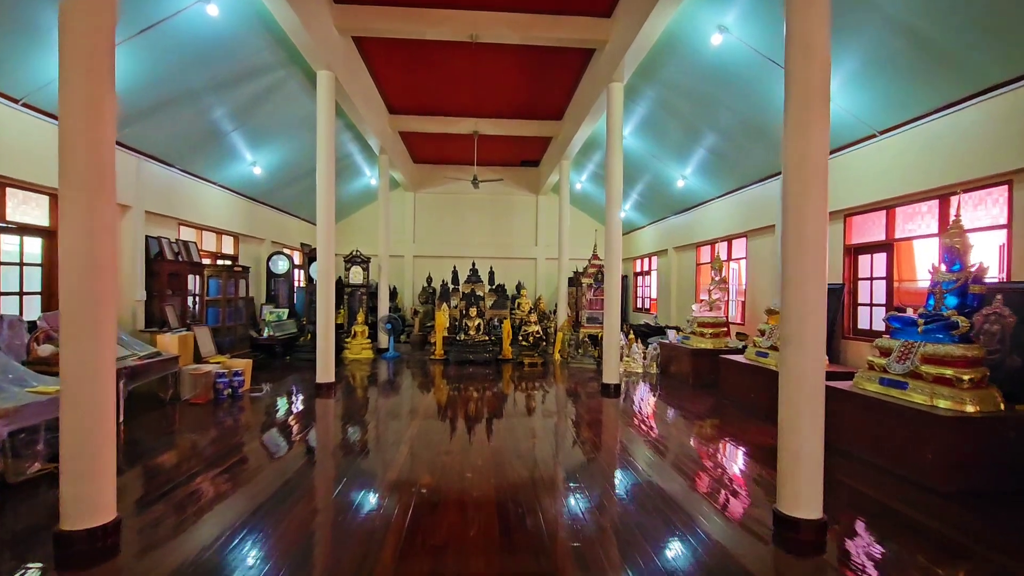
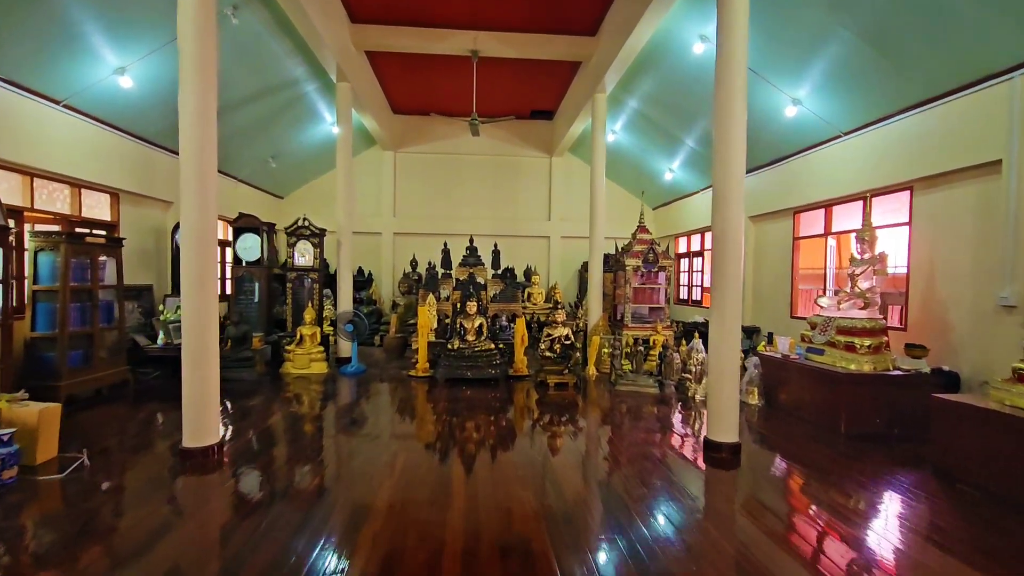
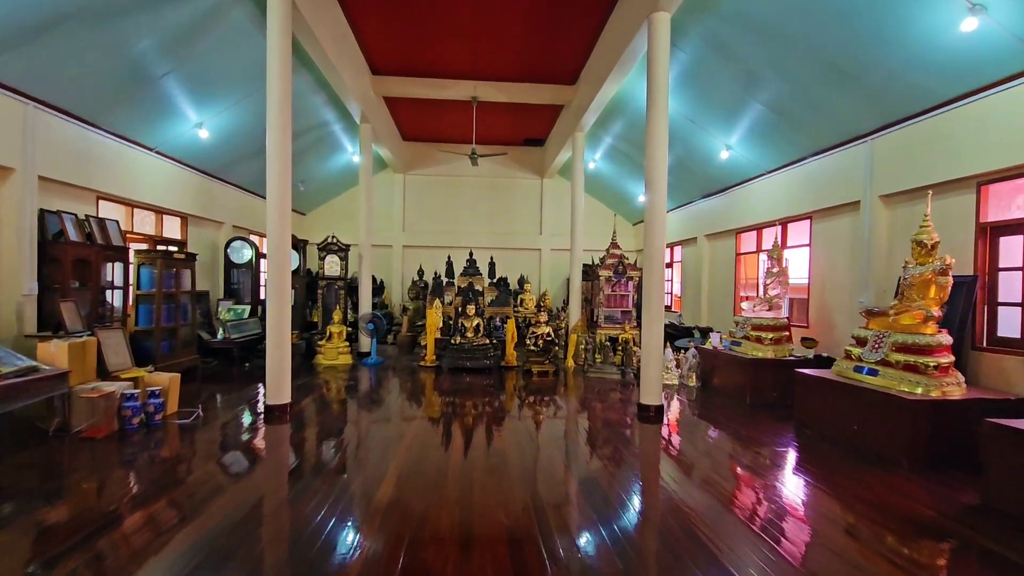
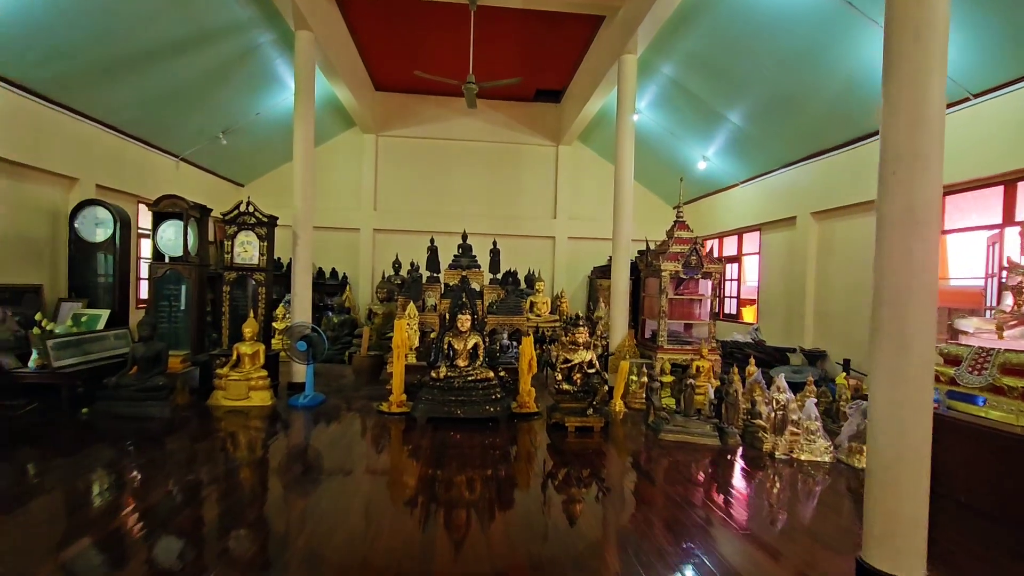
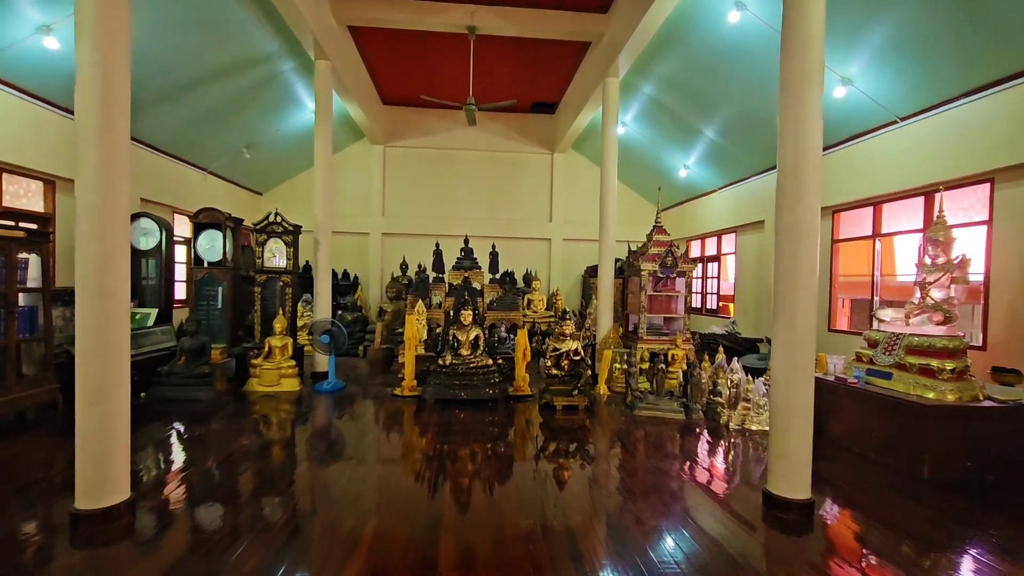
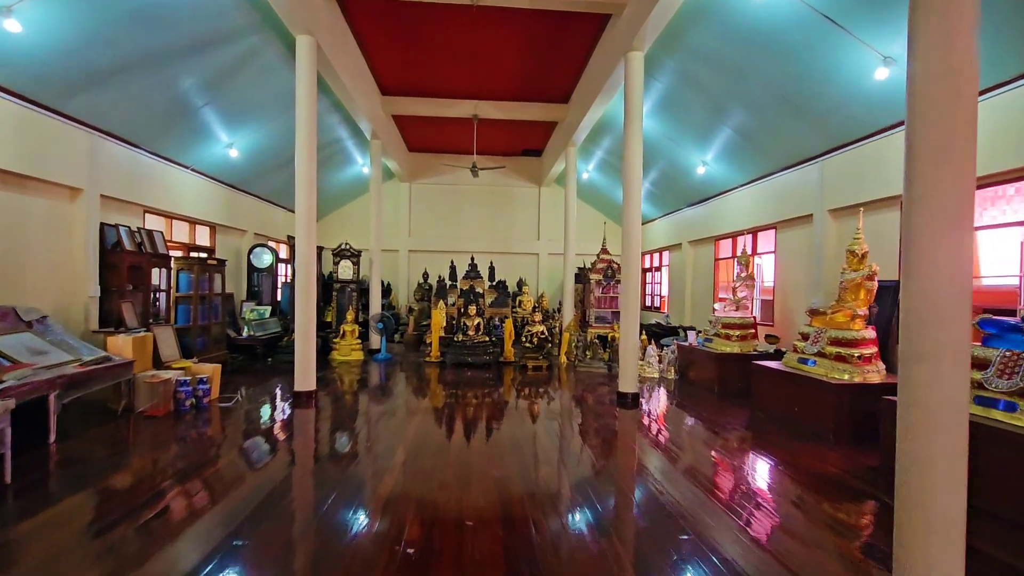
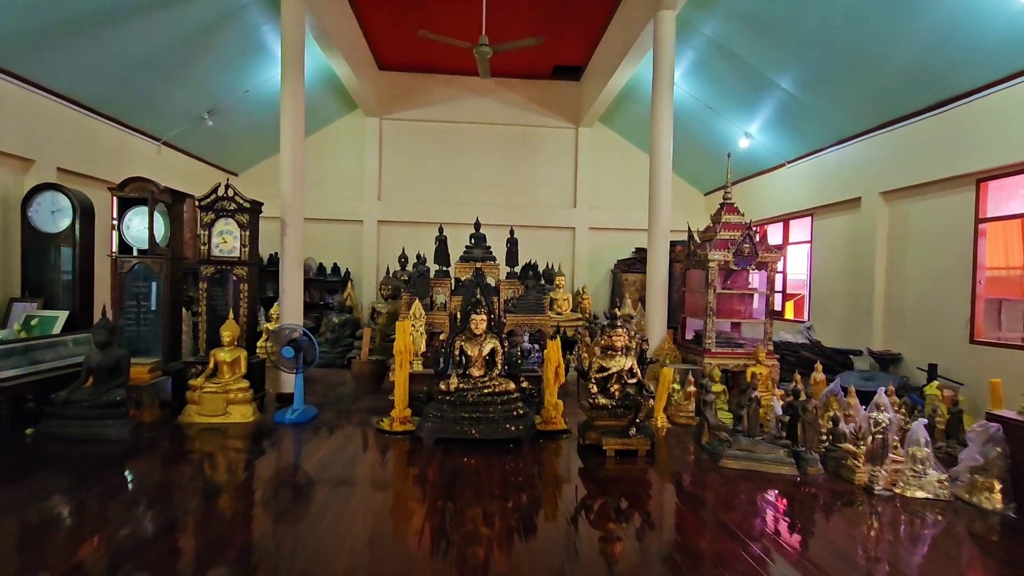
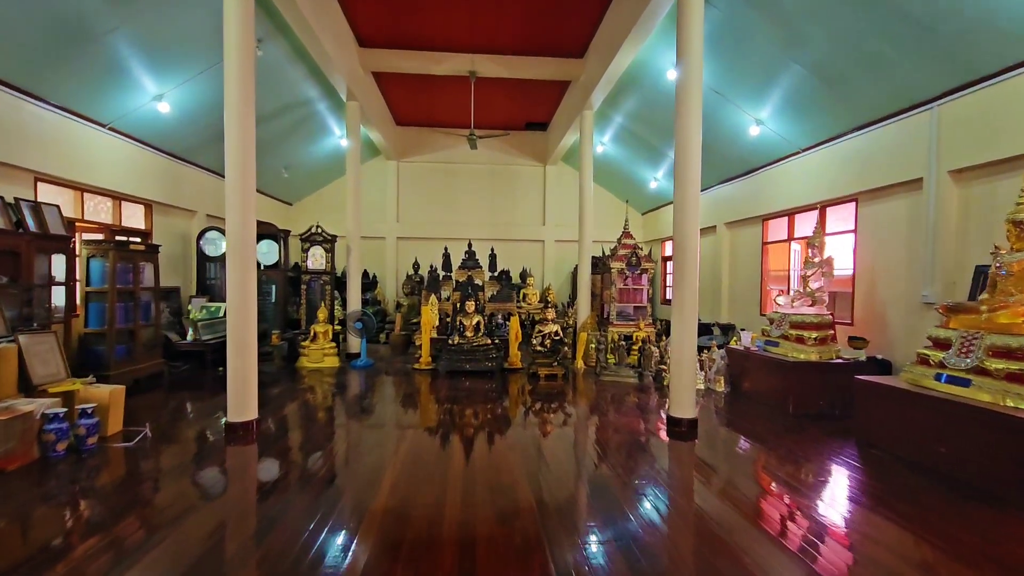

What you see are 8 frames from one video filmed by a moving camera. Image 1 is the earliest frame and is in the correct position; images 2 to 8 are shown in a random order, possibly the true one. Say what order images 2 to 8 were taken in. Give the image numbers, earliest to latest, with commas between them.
6, 3, 8, 2, 5, 4, 7
